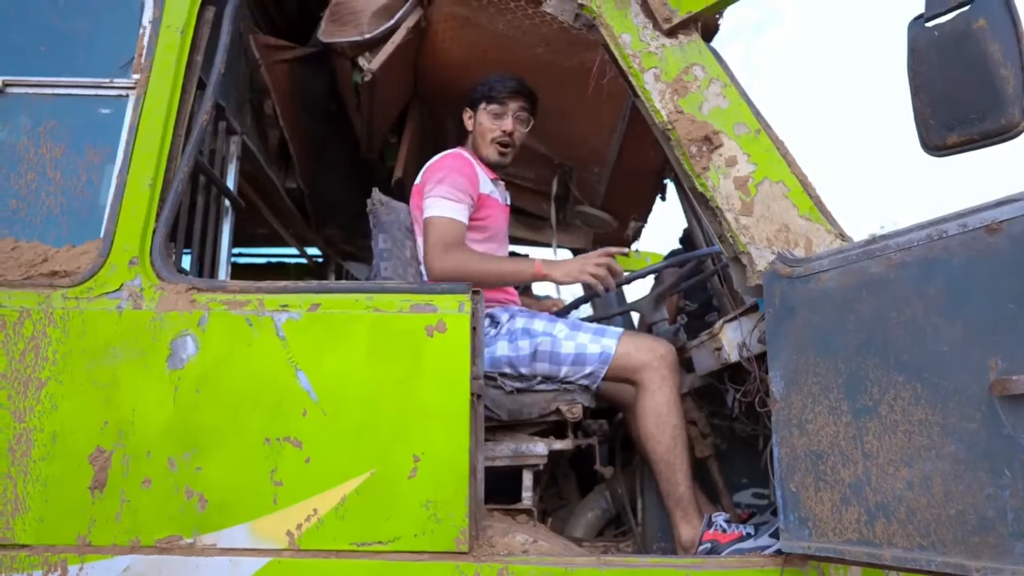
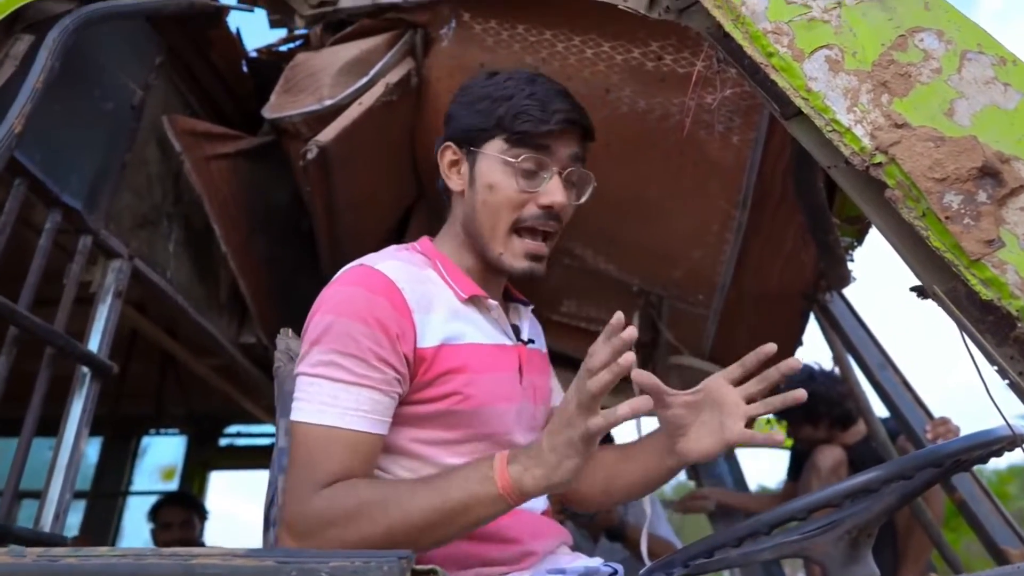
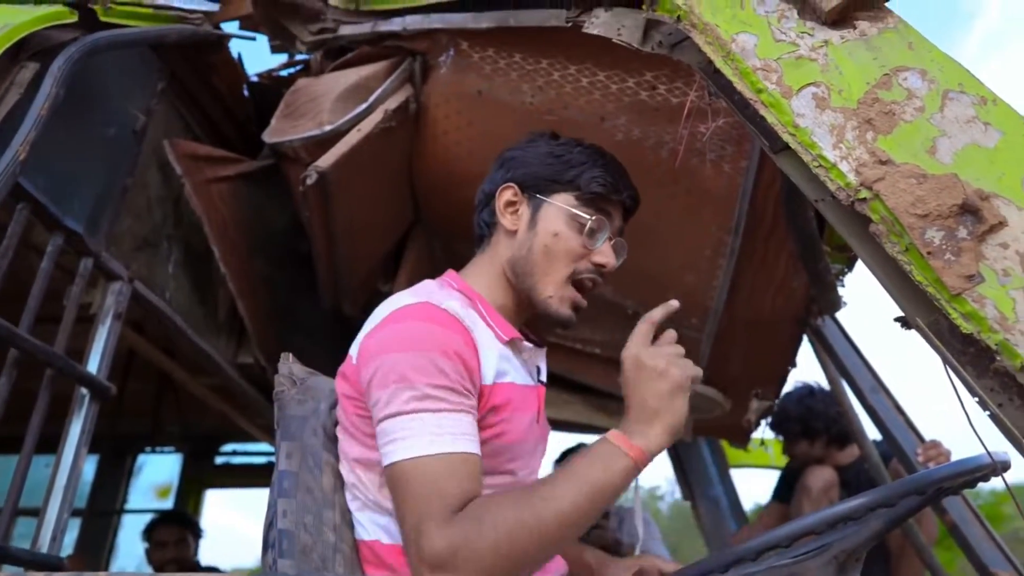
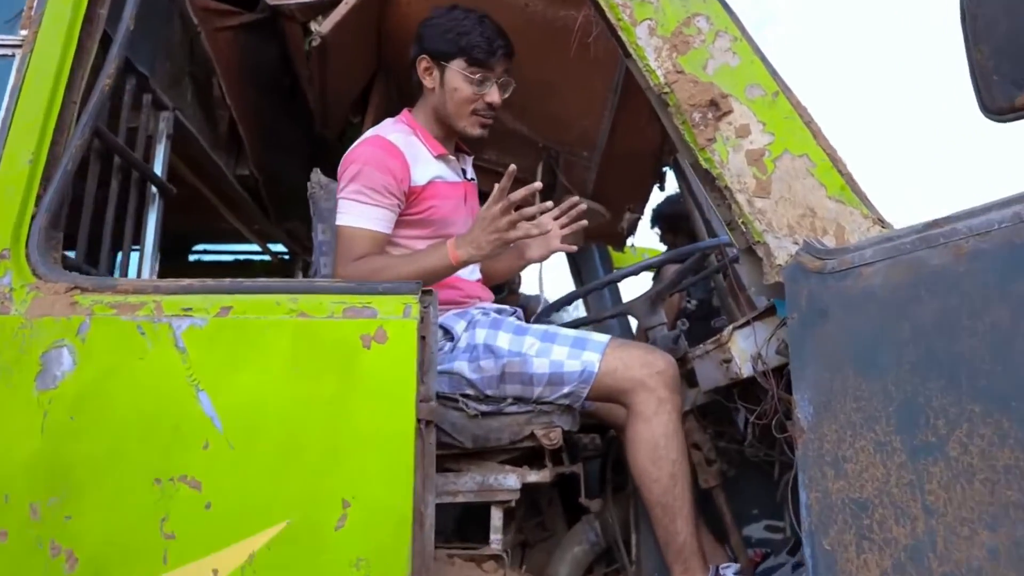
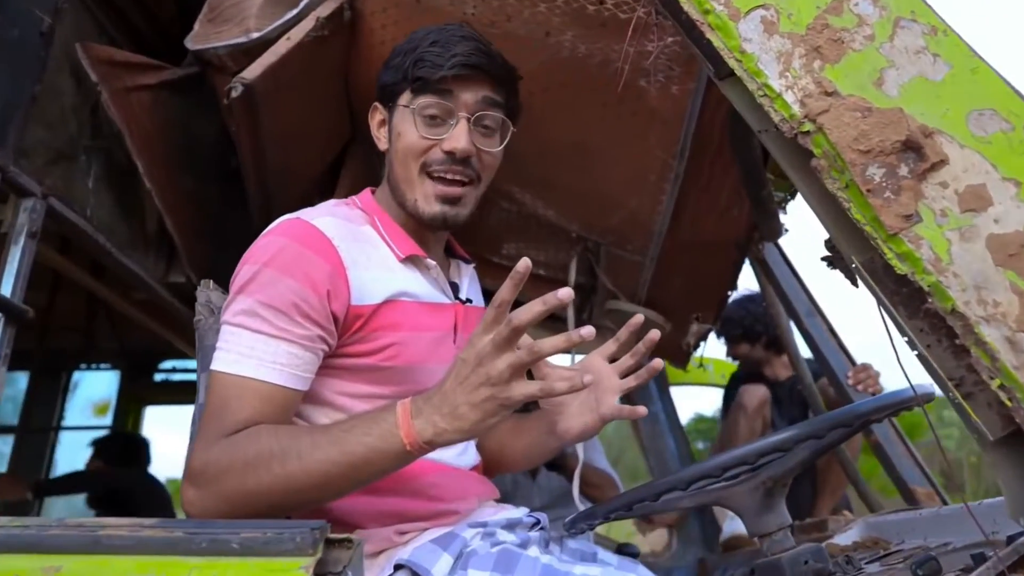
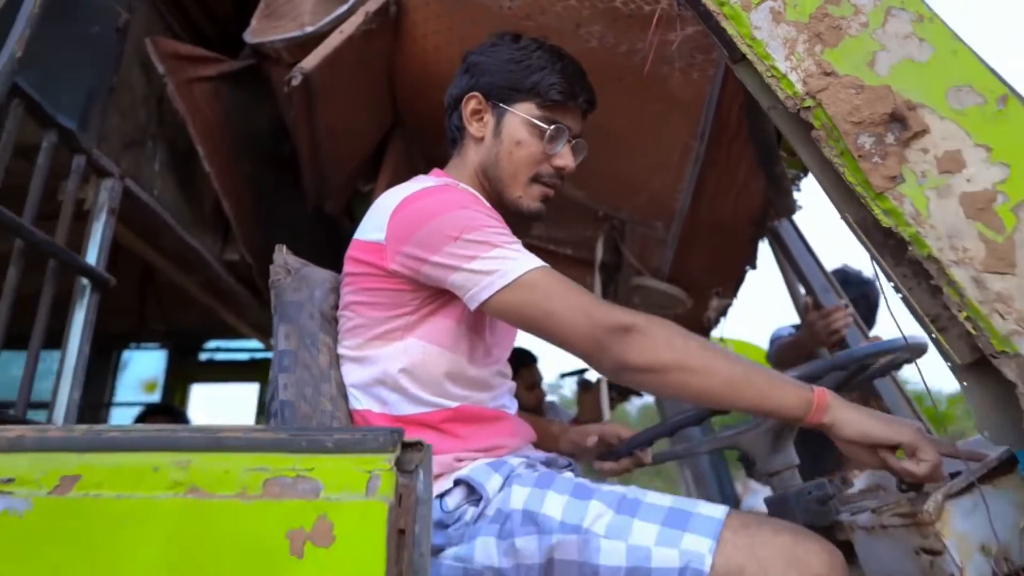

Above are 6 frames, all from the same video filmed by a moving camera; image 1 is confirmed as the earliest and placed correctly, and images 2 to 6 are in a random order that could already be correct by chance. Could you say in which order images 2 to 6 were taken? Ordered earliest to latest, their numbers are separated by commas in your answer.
4, 5, 2, 3, 6
